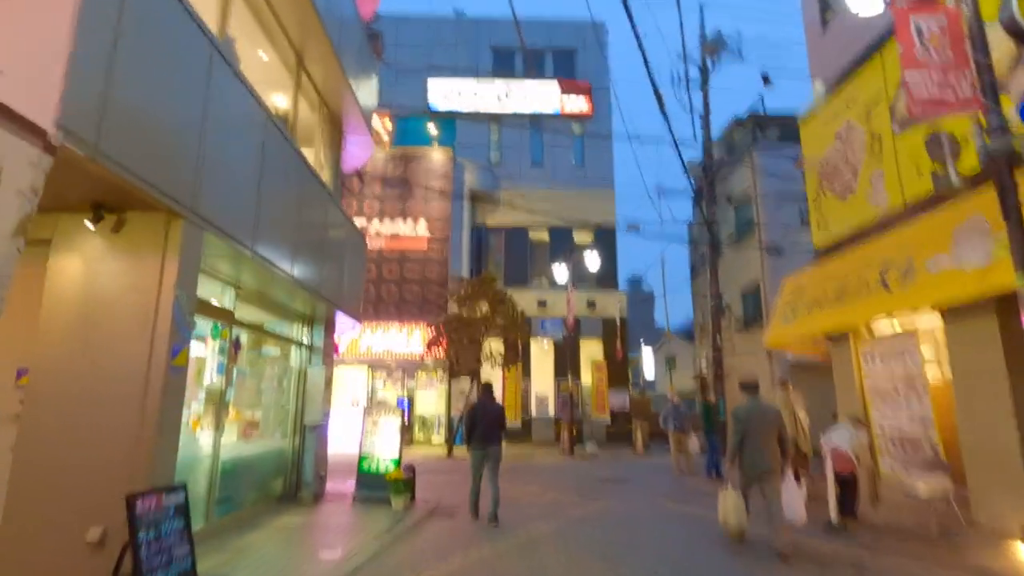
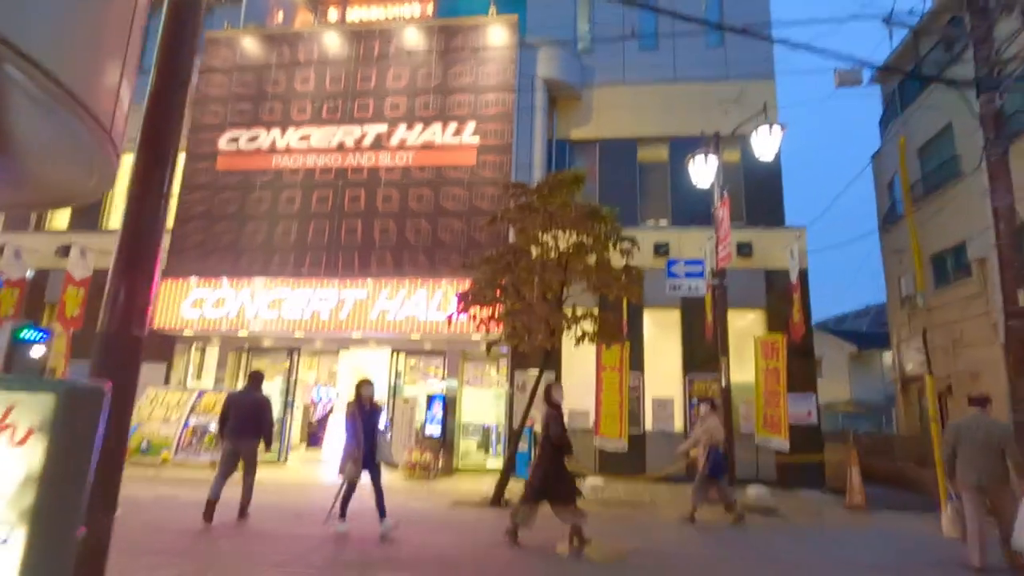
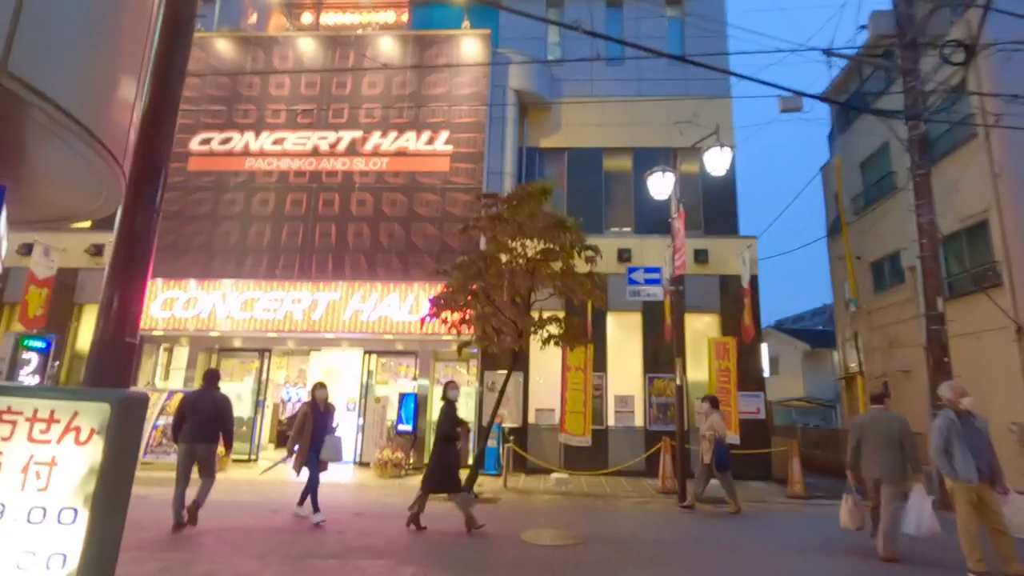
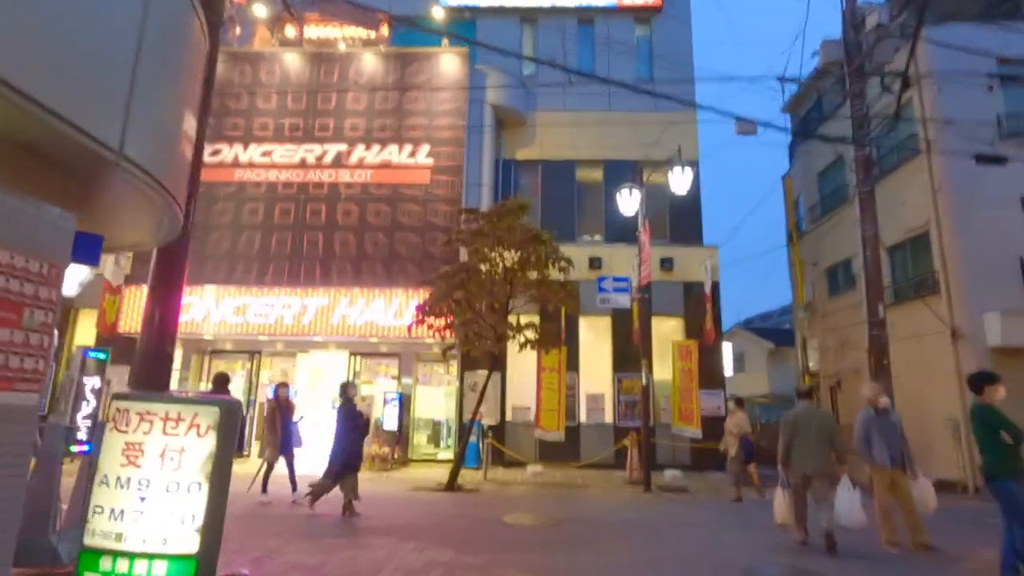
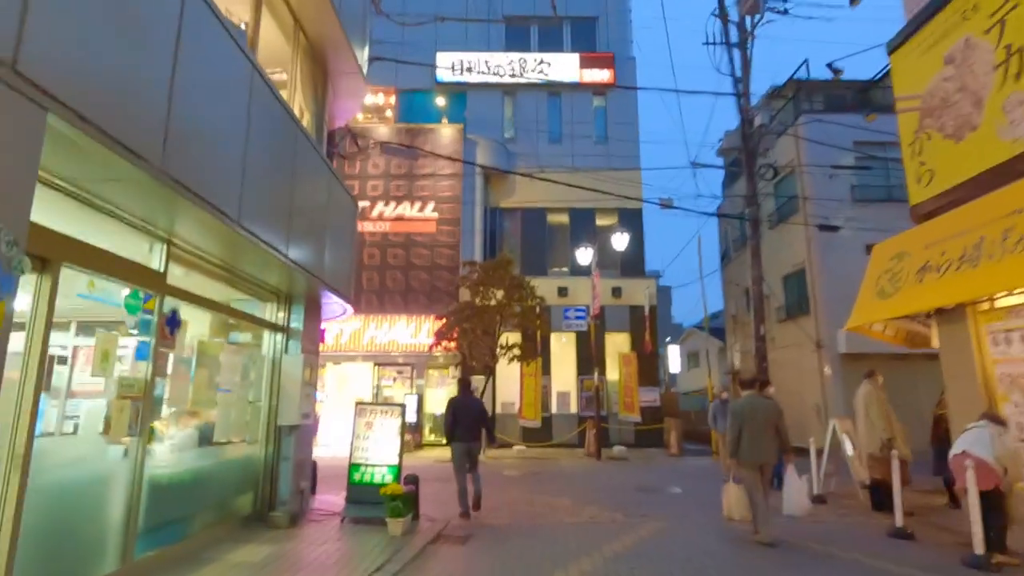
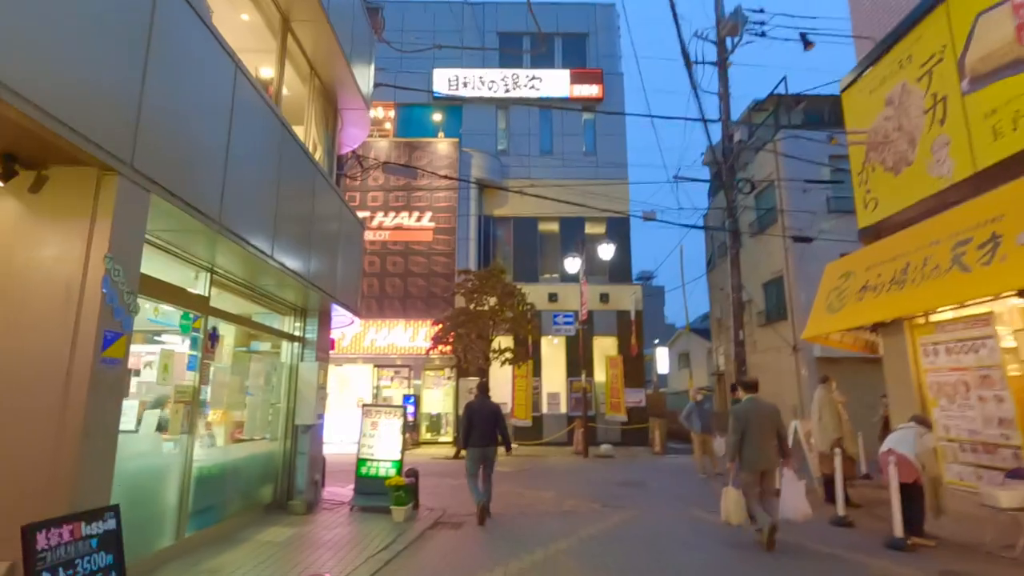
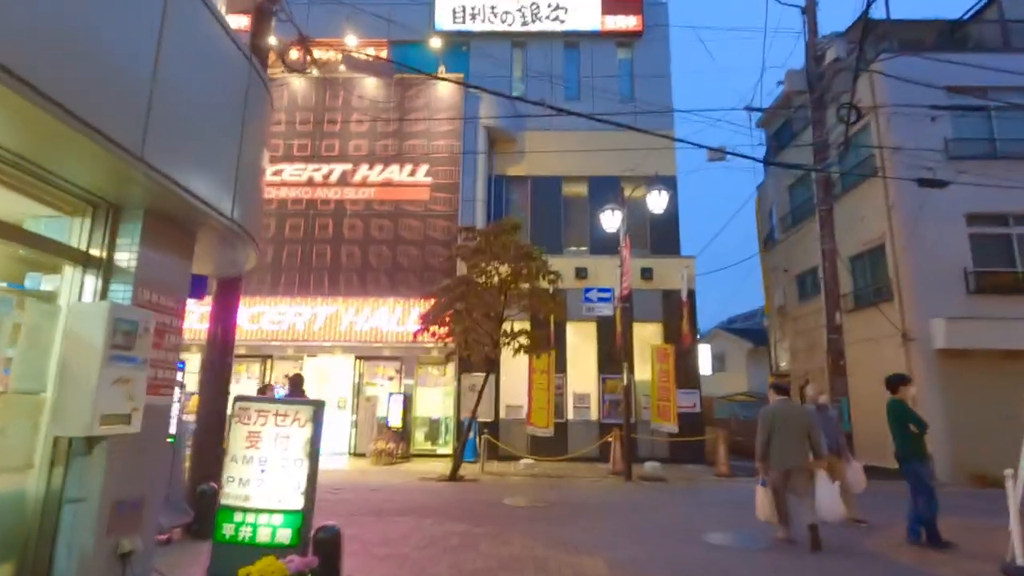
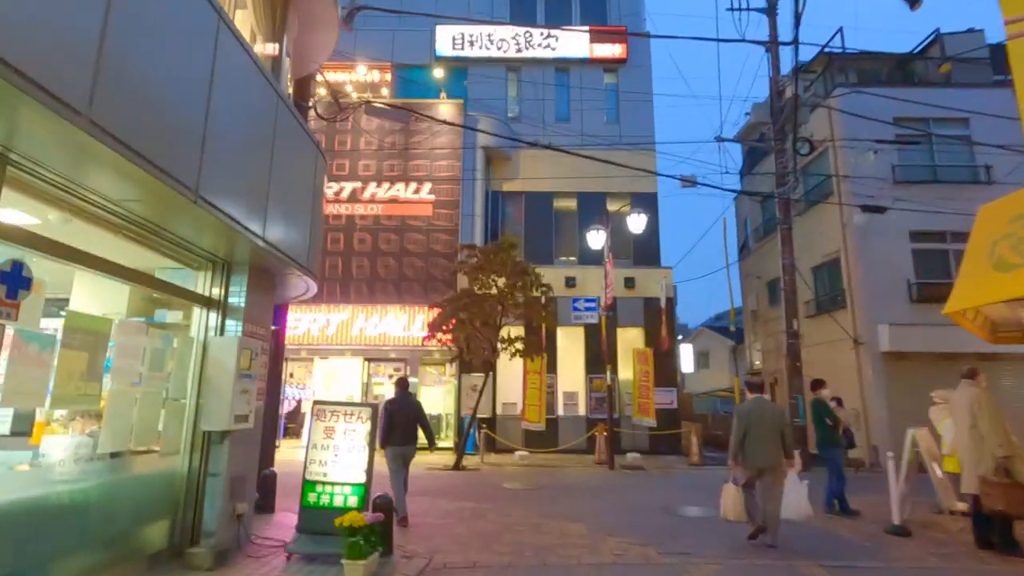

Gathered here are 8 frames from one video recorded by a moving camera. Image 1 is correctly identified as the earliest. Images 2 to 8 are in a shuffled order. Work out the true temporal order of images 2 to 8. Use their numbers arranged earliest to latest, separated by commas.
6, 5, 8, 7, 4, 3, 2
